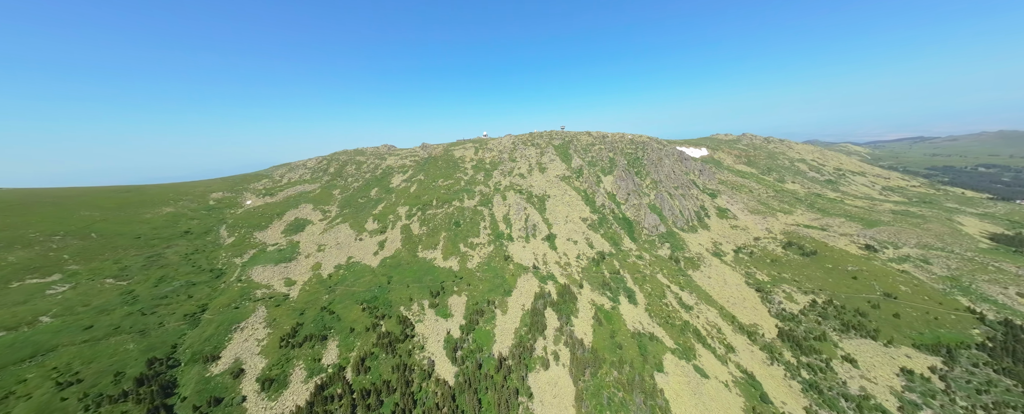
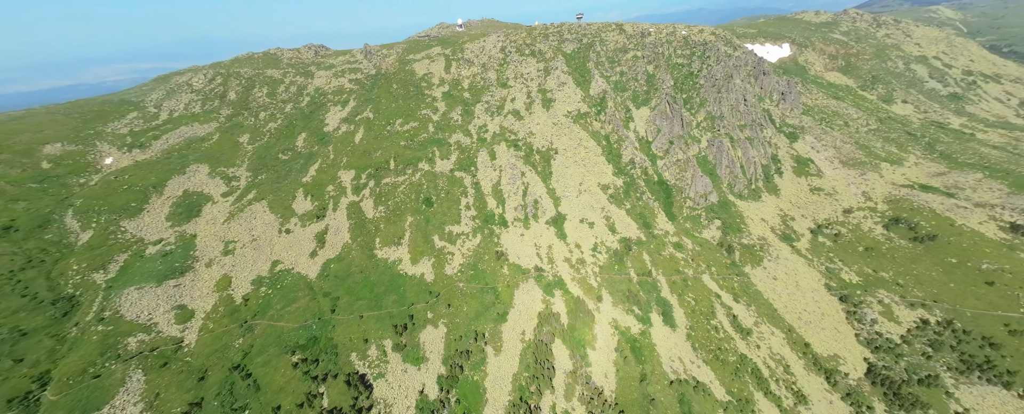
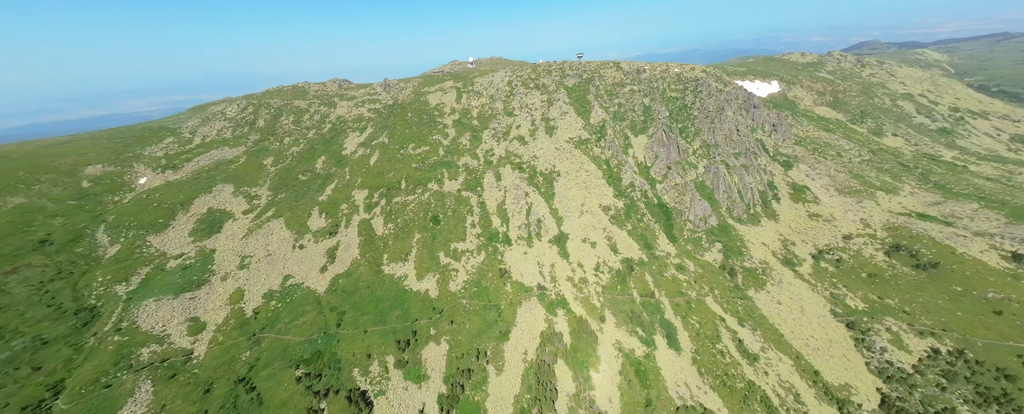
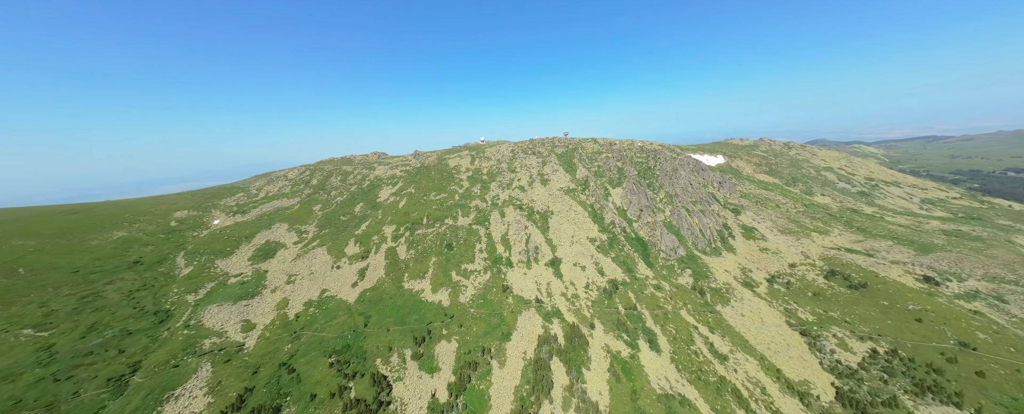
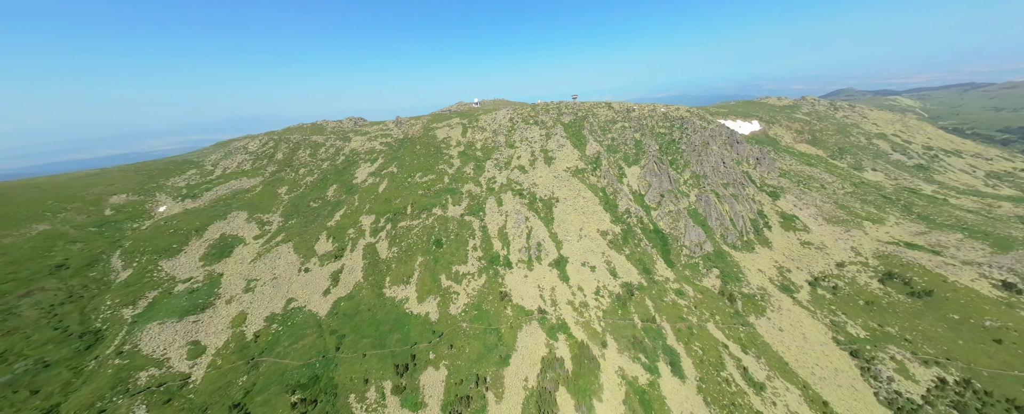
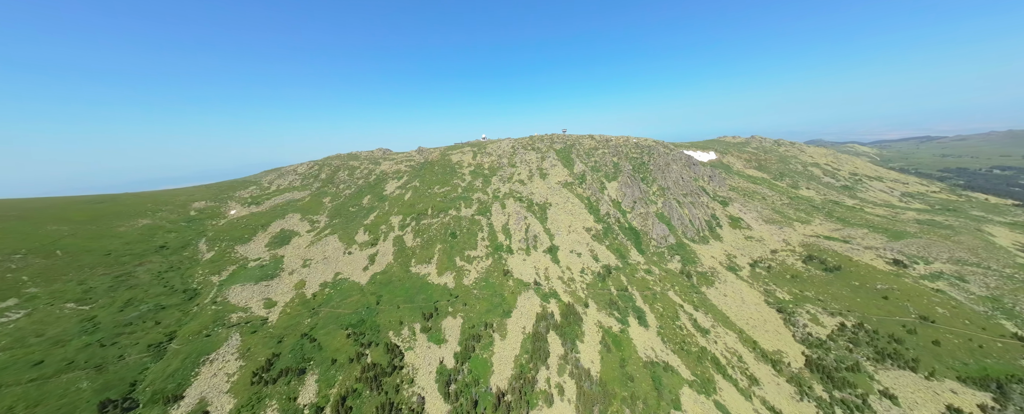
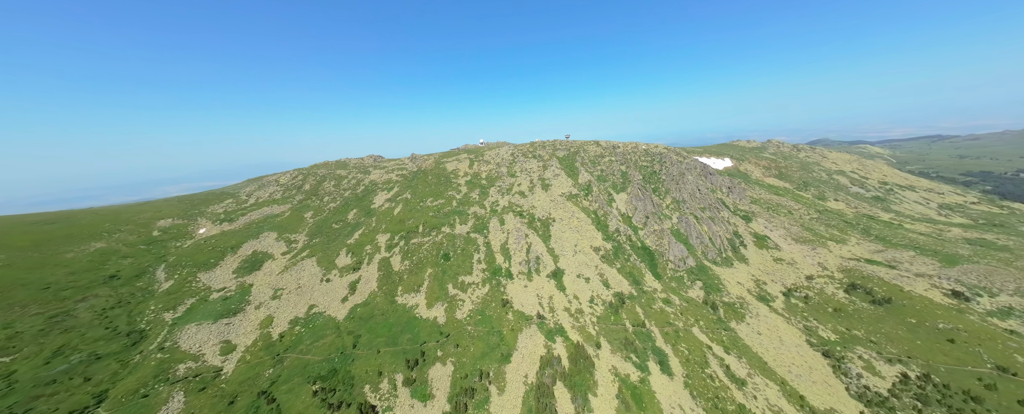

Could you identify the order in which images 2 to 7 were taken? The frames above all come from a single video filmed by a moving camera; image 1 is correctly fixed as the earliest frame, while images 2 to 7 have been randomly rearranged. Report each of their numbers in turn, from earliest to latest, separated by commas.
6, 4, 7, 5, 3, 2
